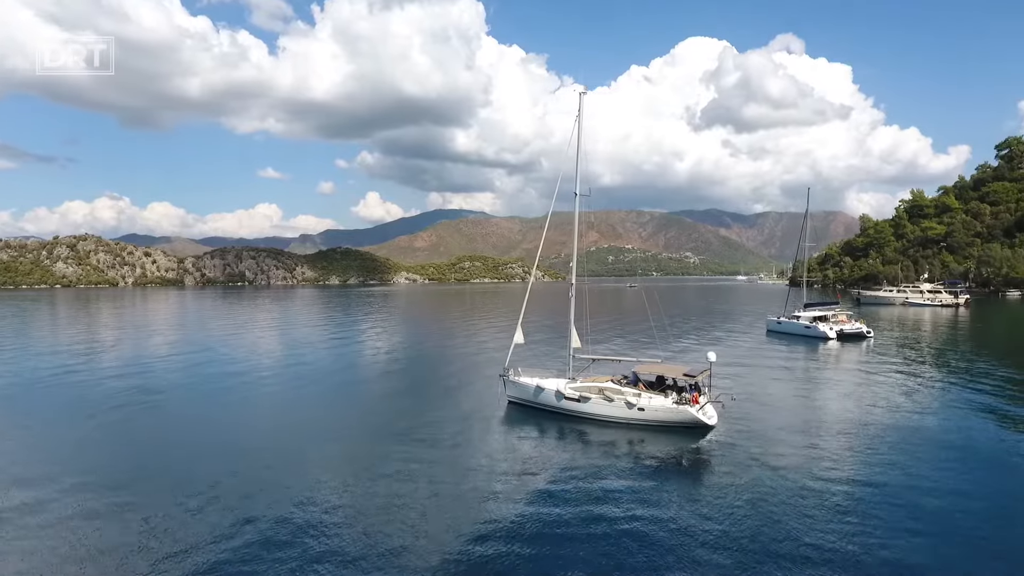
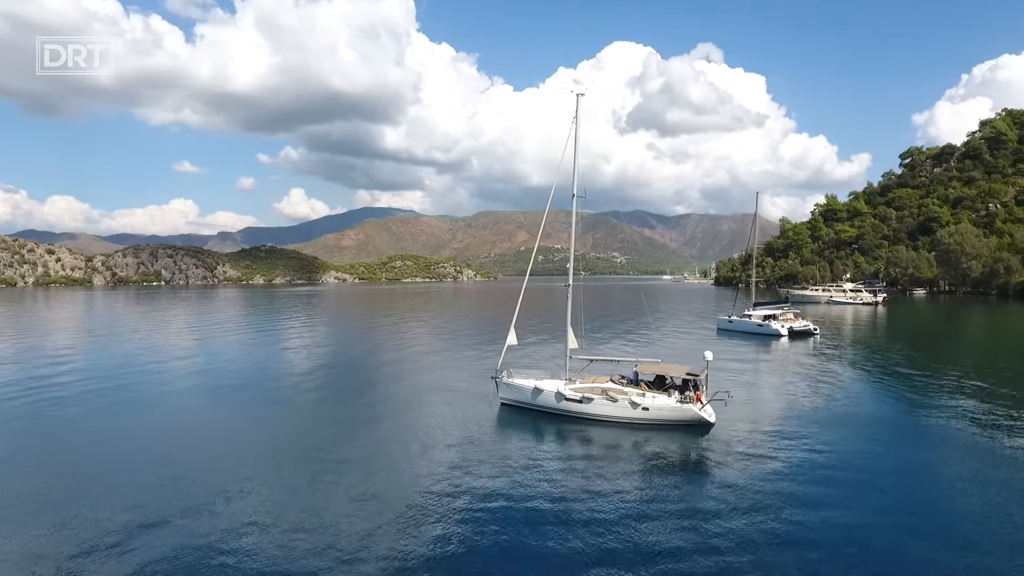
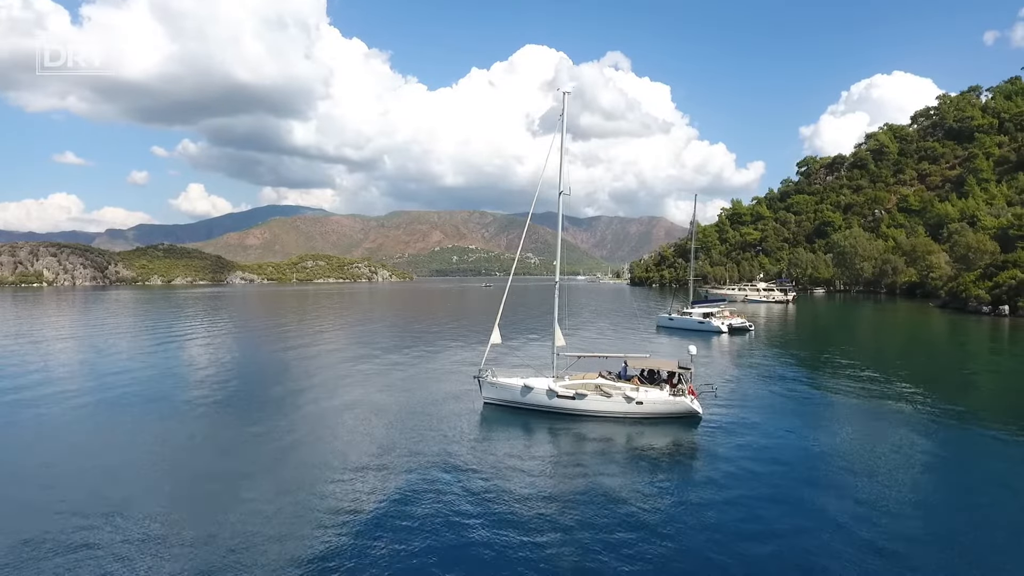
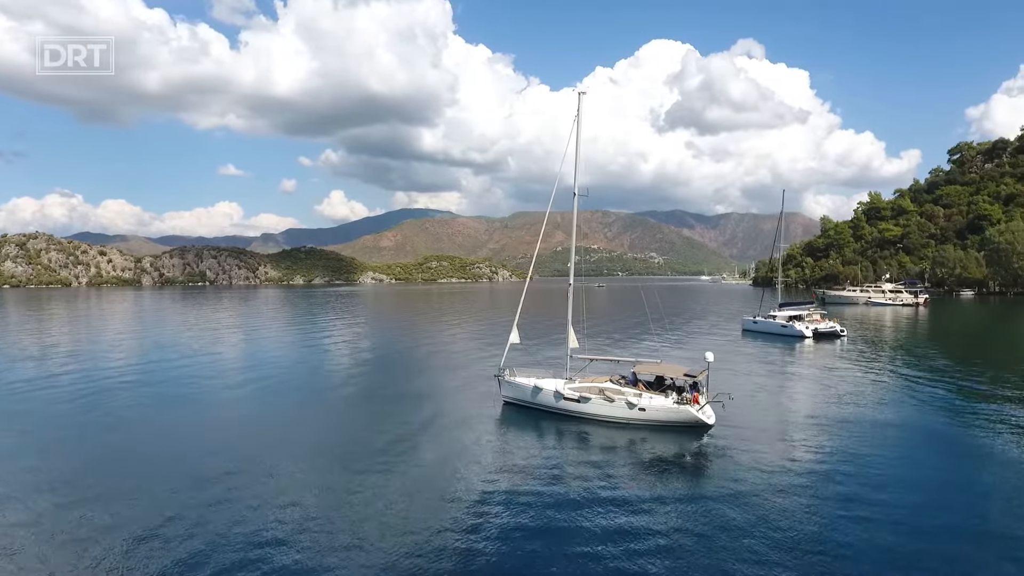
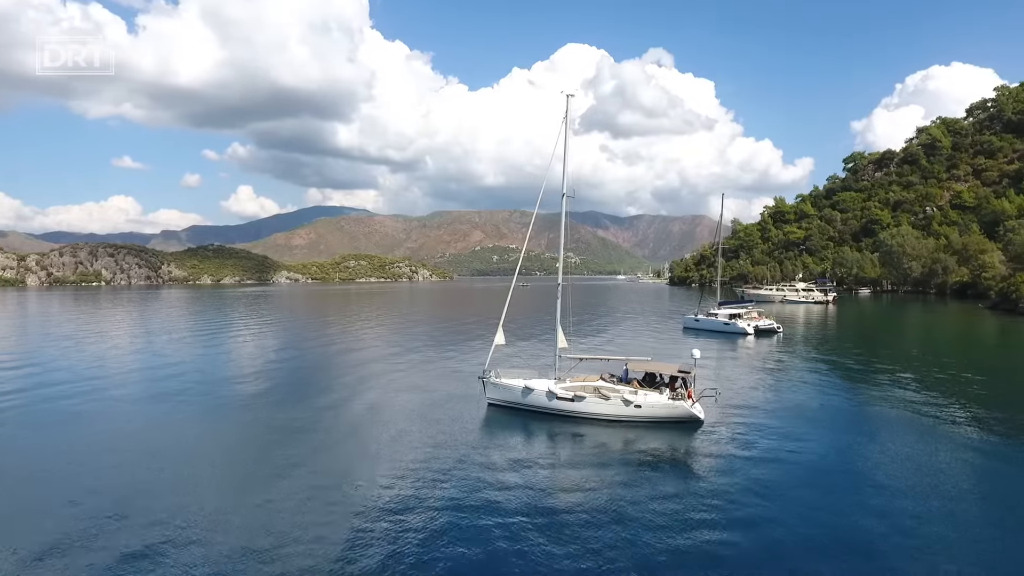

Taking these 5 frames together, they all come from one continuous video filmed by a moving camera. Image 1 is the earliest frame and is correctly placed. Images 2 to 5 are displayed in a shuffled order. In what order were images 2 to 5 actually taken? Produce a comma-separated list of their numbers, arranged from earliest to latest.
4, 2, 5, 3
